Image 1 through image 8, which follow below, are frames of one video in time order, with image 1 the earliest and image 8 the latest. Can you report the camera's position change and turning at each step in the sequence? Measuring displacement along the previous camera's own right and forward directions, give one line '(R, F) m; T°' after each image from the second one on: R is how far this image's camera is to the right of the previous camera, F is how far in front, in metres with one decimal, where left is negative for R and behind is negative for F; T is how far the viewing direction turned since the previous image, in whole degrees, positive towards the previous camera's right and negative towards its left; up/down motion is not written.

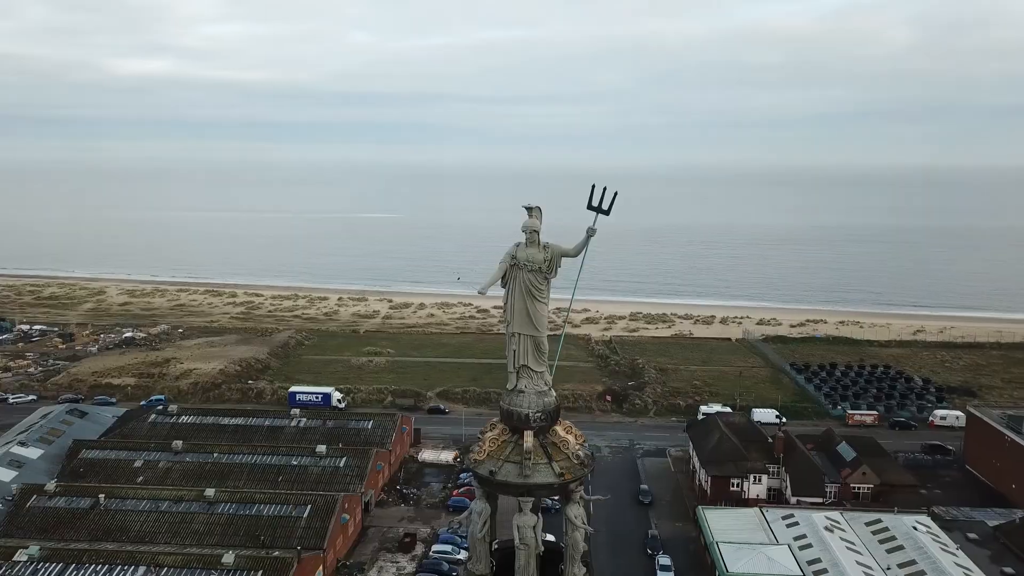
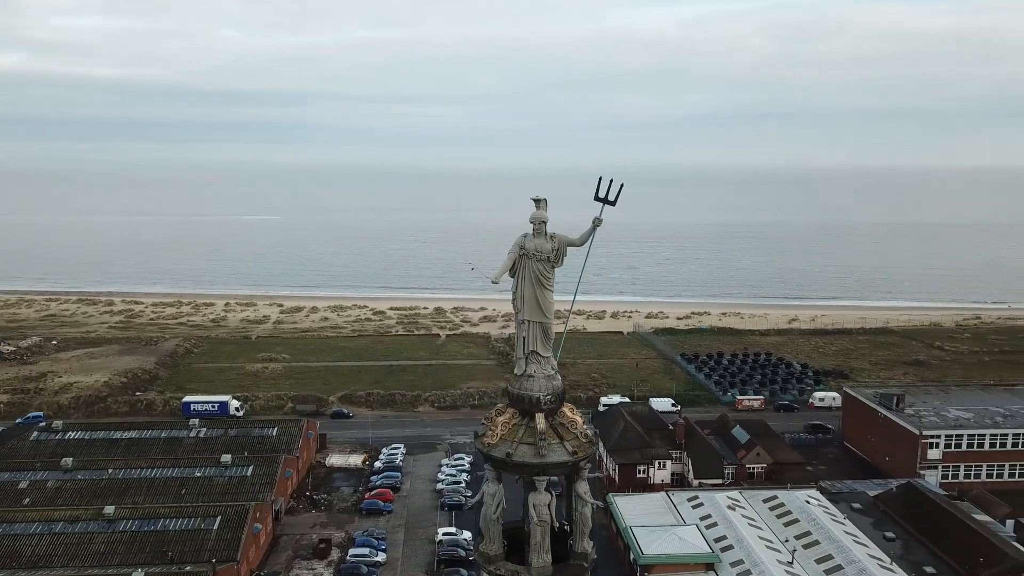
(-0.9, -0.2) m; +8°
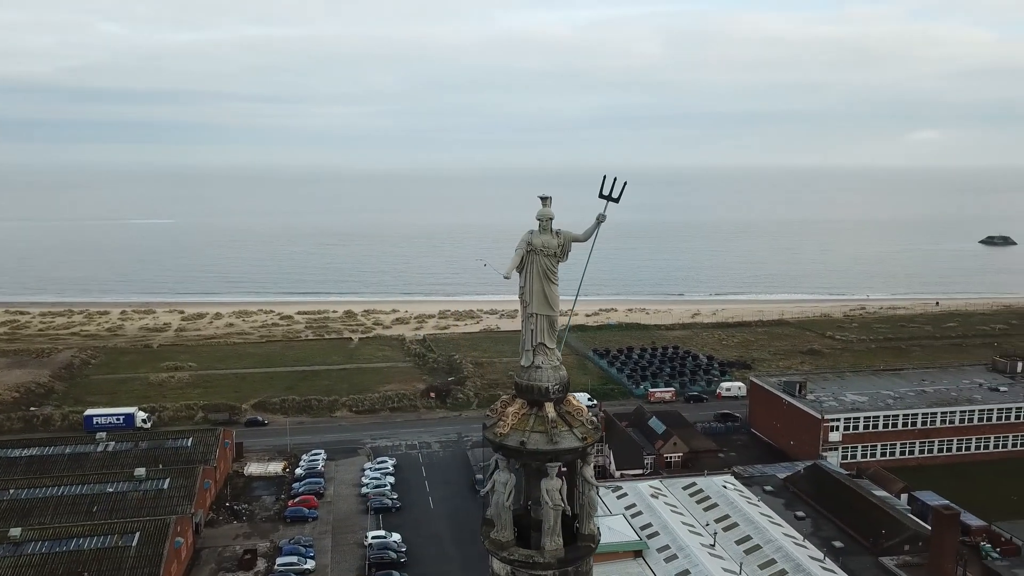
(-0.8, -0.2) m; +7°
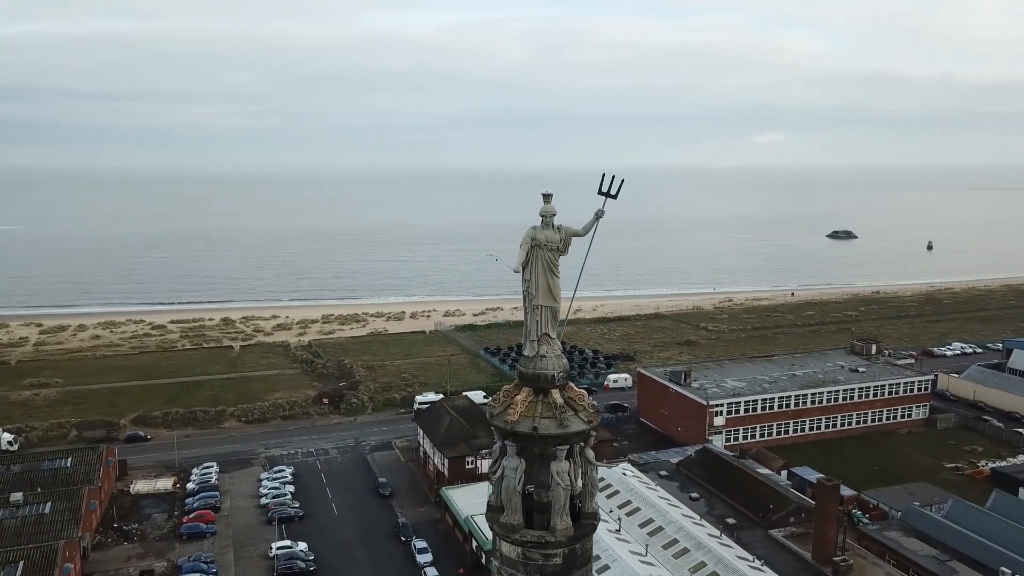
(-1.0, -0.2) m; +9°
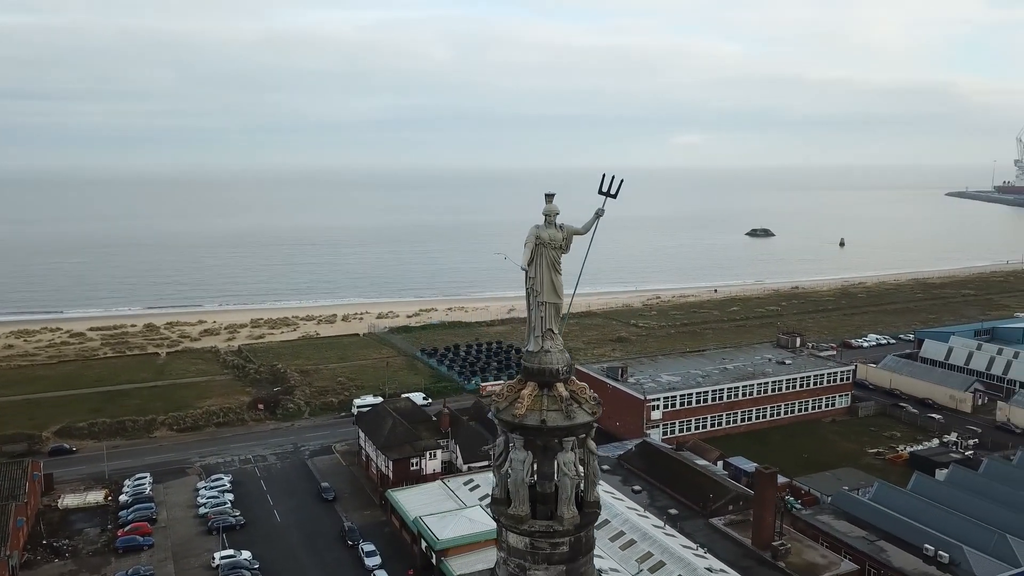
(-0.6, -0.1) m; +5°
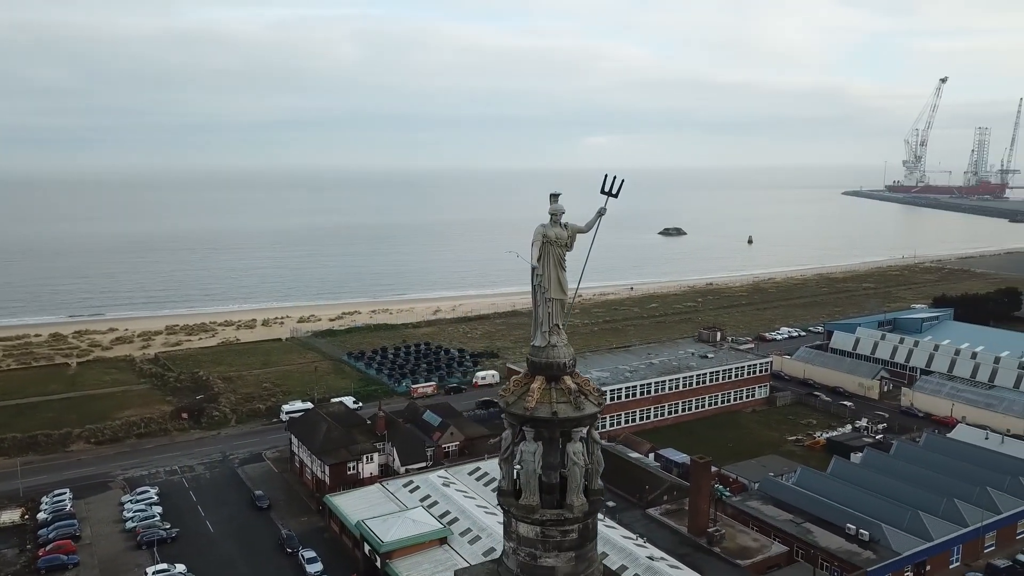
(-0.8, -0.2) m; +6°
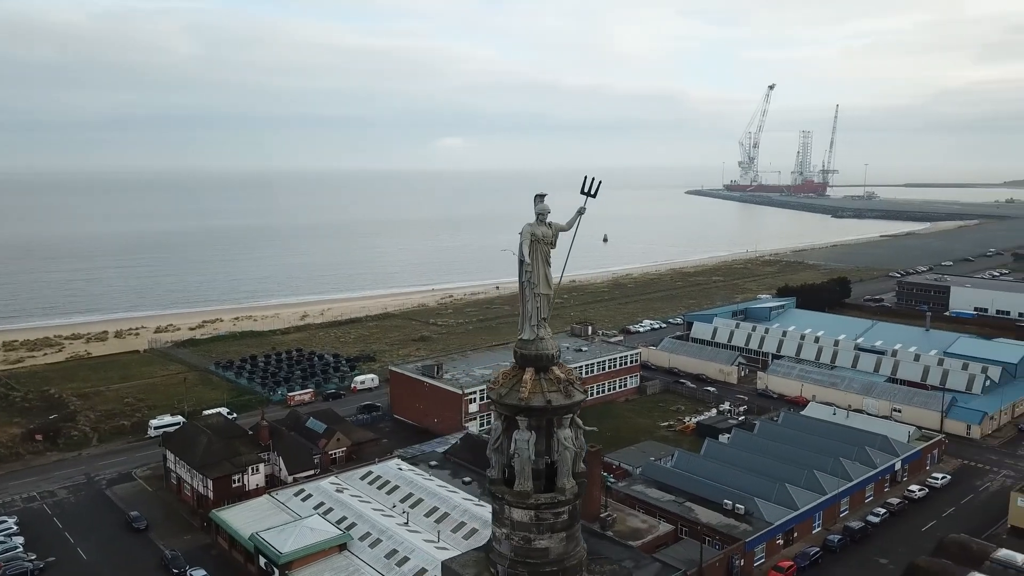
(-1.2, -0.2) m; +10°
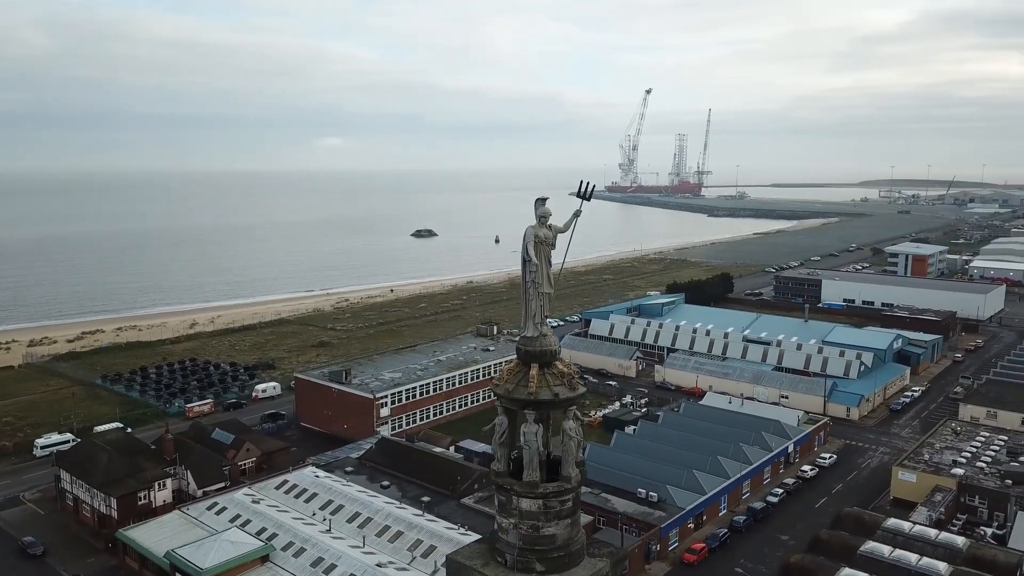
(-1.1, -0.2) m; +8°
